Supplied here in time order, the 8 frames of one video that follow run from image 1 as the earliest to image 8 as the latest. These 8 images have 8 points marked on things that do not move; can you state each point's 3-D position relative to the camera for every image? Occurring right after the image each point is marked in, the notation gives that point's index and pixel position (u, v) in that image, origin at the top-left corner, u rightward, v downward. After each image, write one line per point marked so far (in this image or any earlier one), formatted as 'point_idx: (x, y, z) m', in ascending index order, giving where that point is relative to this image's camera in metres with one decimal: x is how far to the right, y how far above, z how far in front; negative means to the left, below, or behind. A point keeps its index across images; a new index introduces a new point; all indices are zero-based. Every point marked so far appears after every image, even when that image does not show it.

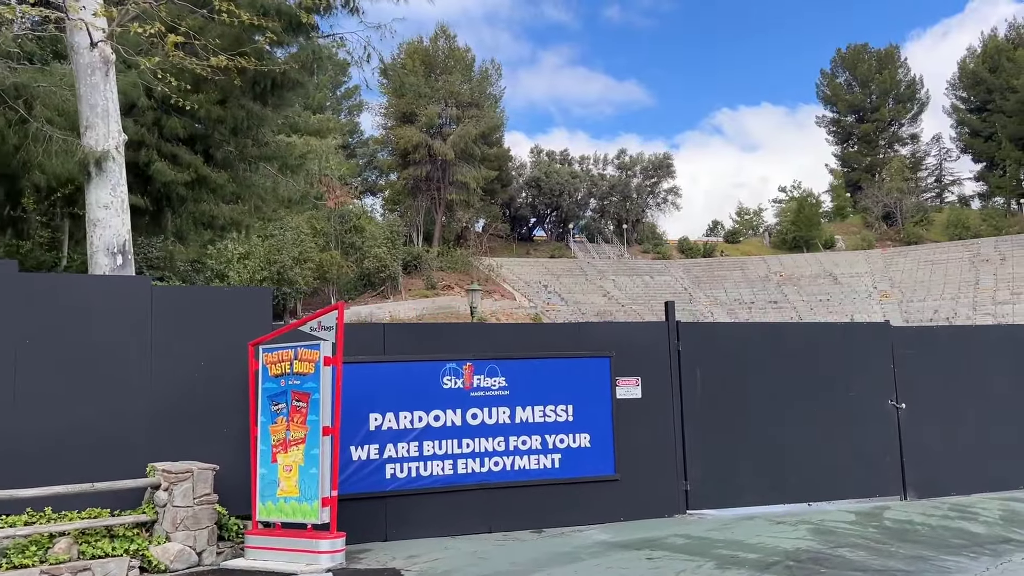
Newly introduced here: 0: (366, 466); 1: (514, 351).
0: (-1.1, -1.3, +6.3) m
1: (0.0, -0.5, +6.9) m
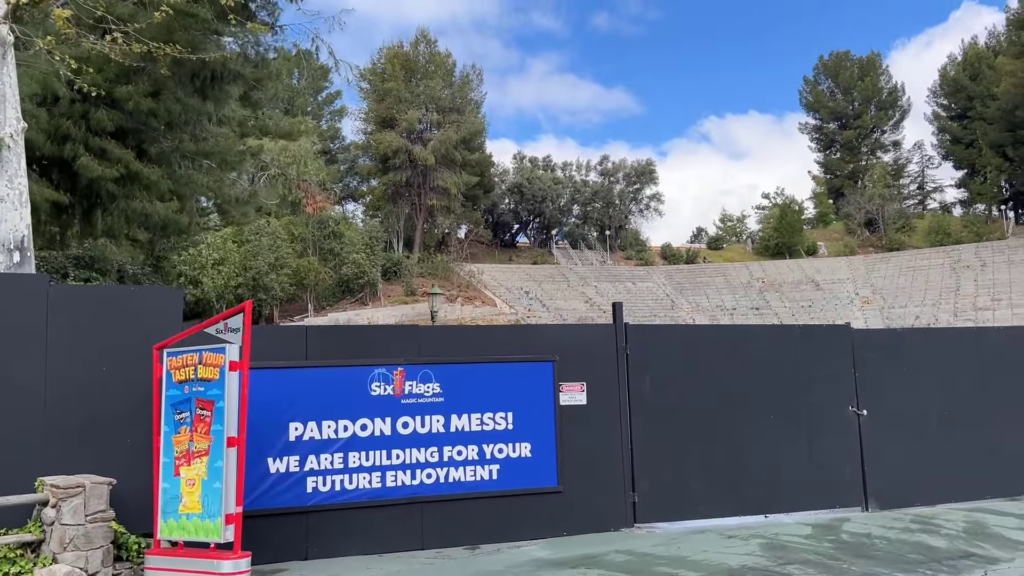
0: (-1.6, -1.3, +5.9) m
1: (-0.5, -0.5, +6.4) m
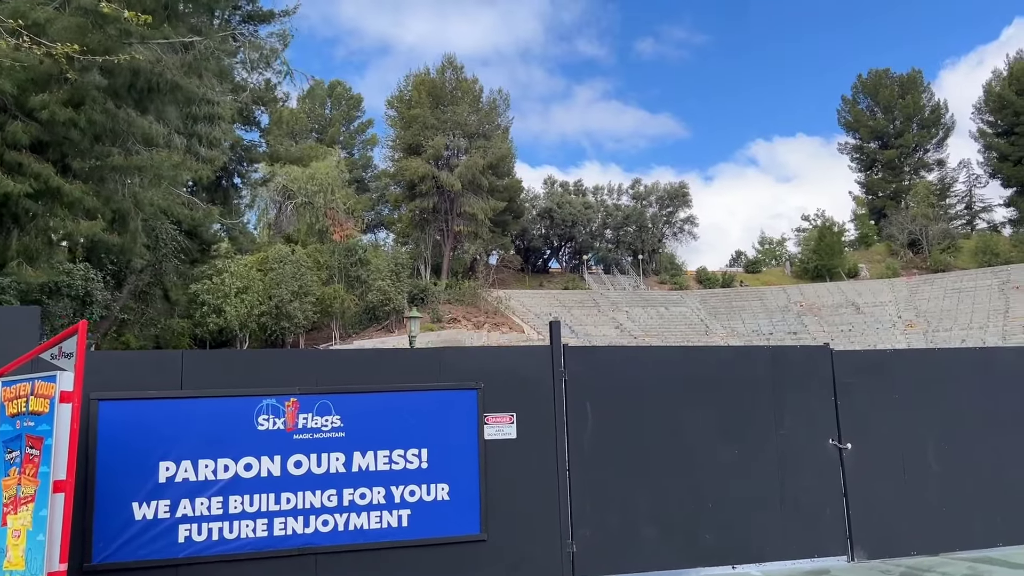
0: (-2.1, -1.4, +5.1) m
1: (-1.0, -0.6, +5.7) m
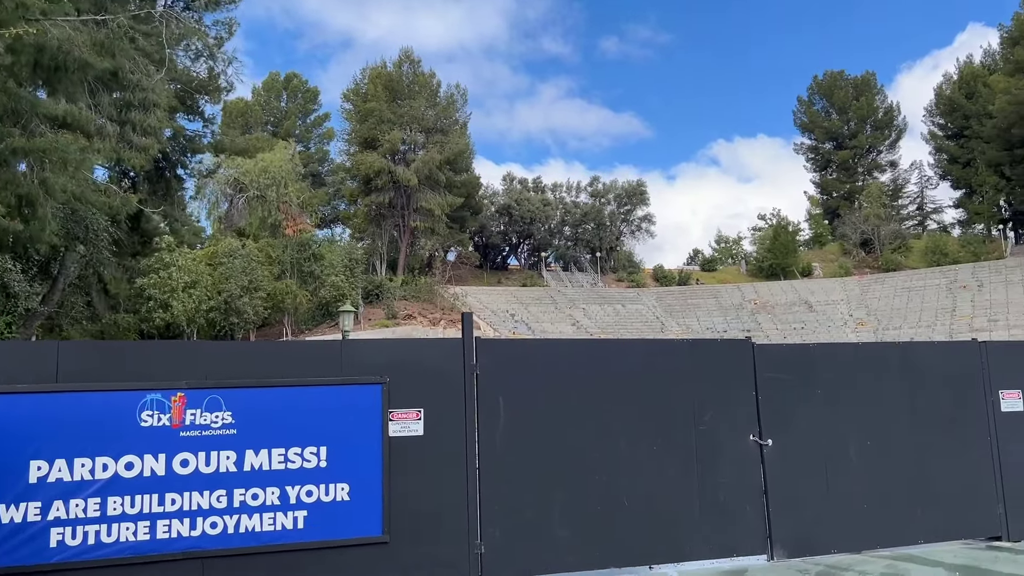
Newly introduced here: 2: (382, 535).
0: (-2.7, -1.3, +4.7) m
1: (-1.6, -0.6, +5.4) m
2: (-0.8, -1.6, +5.4) m
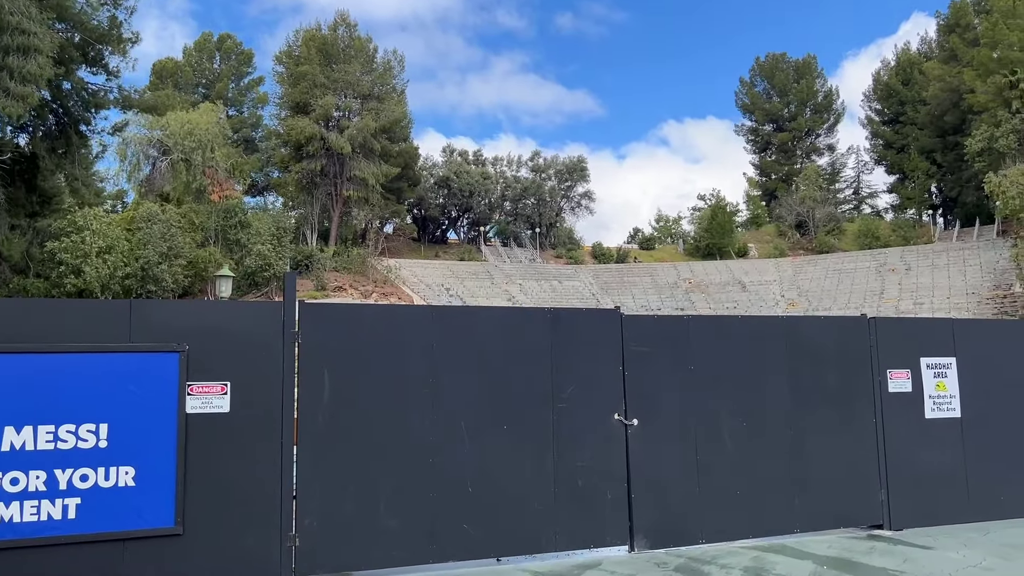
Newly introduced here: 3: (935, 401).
0: (-3.7, -1.1, +3.9) m
1: (-2.6, -0.3, +4.5) m
2: (-1.8, -1.3, +4.7) m
3: (+3.4, -0.9, +6.8) m
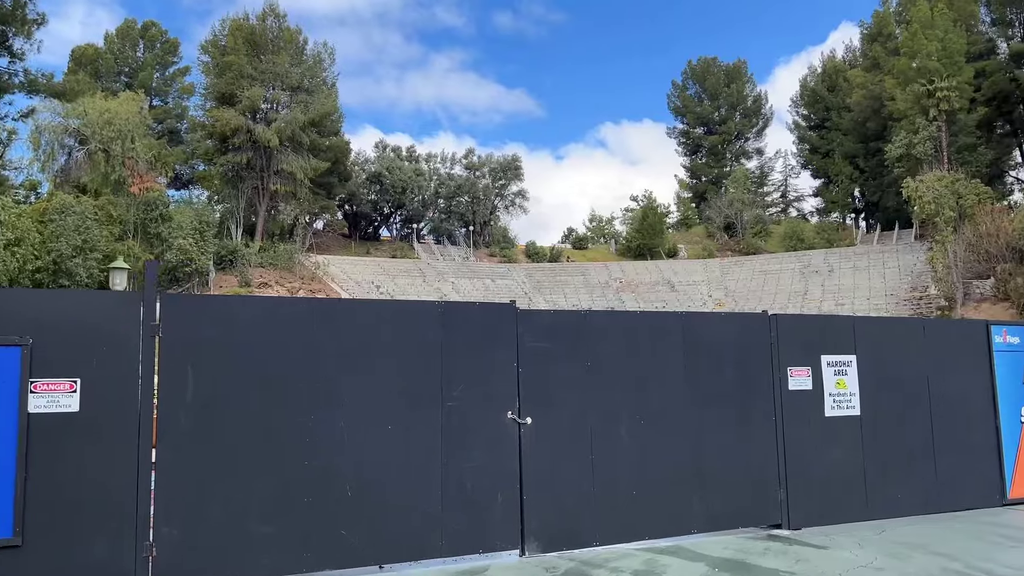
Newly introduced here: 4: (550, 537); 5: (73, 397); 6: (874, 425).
0: (-4.3, -1.0, +3.3) m
1: (-3.3, -0.2, +4.1) m
2: (-2.5, -1.2, +4.3) m
3: (+2.6, -0.9, +6.8) m
4: (+0.3, -1.6, +5.6) m
5: (-2.3, -0.6, +4.5) m
6: (+2.9, -1.1, +6.9) m
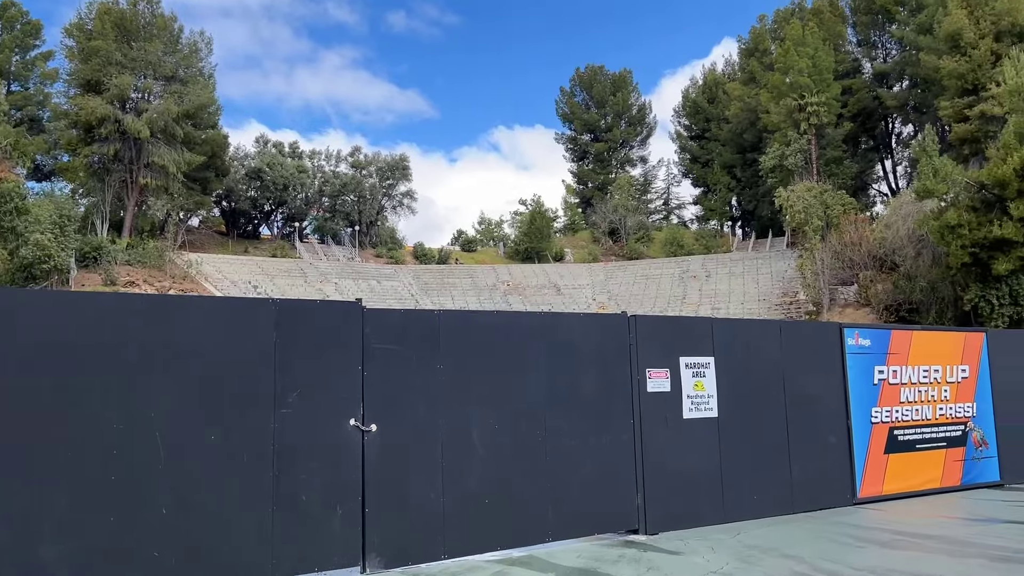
0: (-4.9, -0.9, +2.4) m
1: (-4.0, -0.1, +3.3) m
2: (-3.3, -1.2, +3.6) m
3: (+1.4, -0.9, +6.7) m
4: (-0.7, -1.6, +5.2) m
5: (-3.1, -0.5, +3.8) m
6: (+1.8, -1.1, +6.9) m
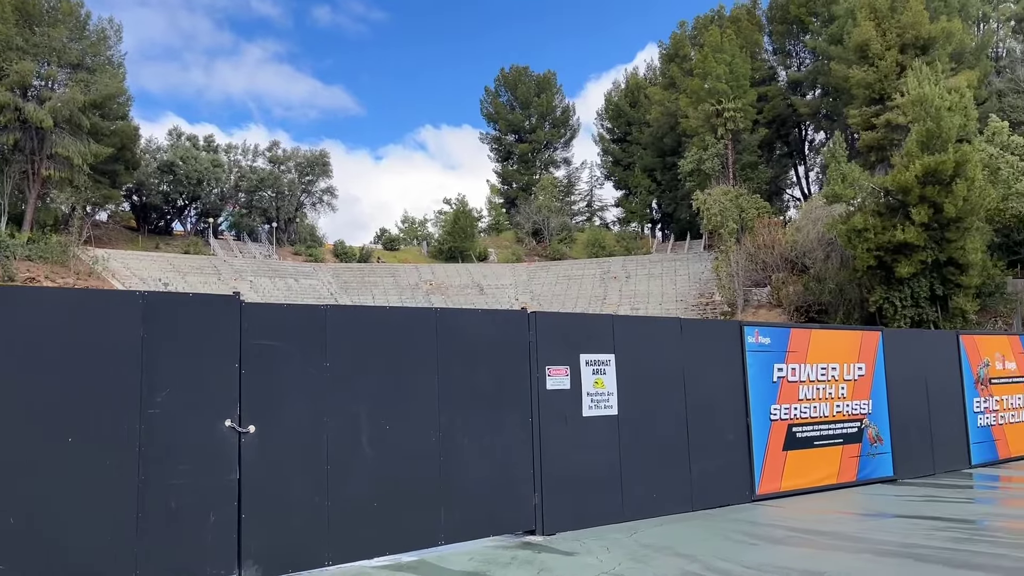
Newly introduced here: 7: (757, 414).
0: (-5.3, -0.9, +1.8) m
1: (-4.5, -0.1, +2.7) m
2: (-3.8, -1.1, +3.1) m
3: (+0.6, -0.9, +6.6) m
4: (-1.4, -1.6, +4.9) m
5: (-3.6, -0.5, +3.4) m
6: (+1.0, -1.1, +6.9) m
7: (+2.3, -1.2, +7.9) m
